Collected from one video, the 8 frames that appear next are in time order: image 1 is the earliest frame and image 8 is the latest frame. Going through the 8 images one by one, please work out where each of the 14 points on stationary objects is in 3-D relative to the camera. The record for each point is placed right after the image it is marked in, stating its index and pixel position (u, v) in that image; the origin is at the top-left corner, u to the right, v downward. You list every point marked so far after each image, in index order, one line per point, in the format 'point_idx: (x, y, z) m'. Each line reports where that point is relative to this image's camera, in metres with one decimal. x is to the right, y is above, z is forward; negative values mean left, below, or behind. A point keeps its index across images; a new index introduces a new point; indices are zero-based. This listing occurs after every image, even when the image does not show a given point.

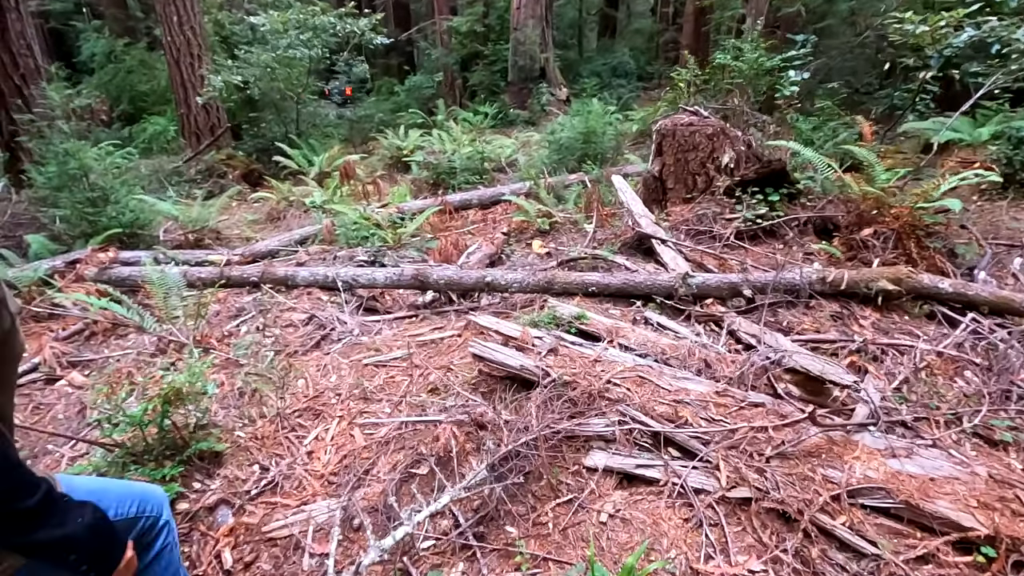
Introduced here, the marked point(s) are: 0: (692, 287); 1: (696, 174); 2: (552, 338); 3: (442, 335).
0: (+1.6, 0.0, +4.7) m
1: (+2.1, +1.3, +6.1) m
2: (+0.3, -0.4, +4.0) m
3: (-0.6, -0.4, +4.8) m
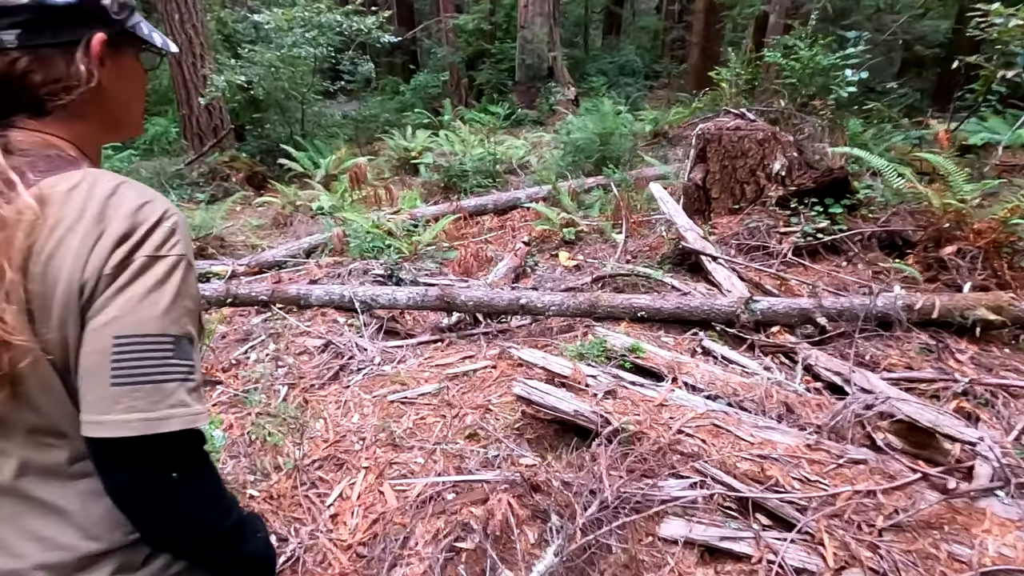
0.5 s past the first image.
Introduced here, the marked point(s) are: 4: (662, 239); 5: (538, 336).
0: (+1.9, -0.2, +4.1) m
1: (+2.4, +1.1, +5.6) m
2: (+0.6, -0.6, +3.5) m
3: (-0.3, -0.6, +4.3) m
4: (+1.9, +0.6, +6.9) m
5: (+0.2, -0.4, +4.6) m
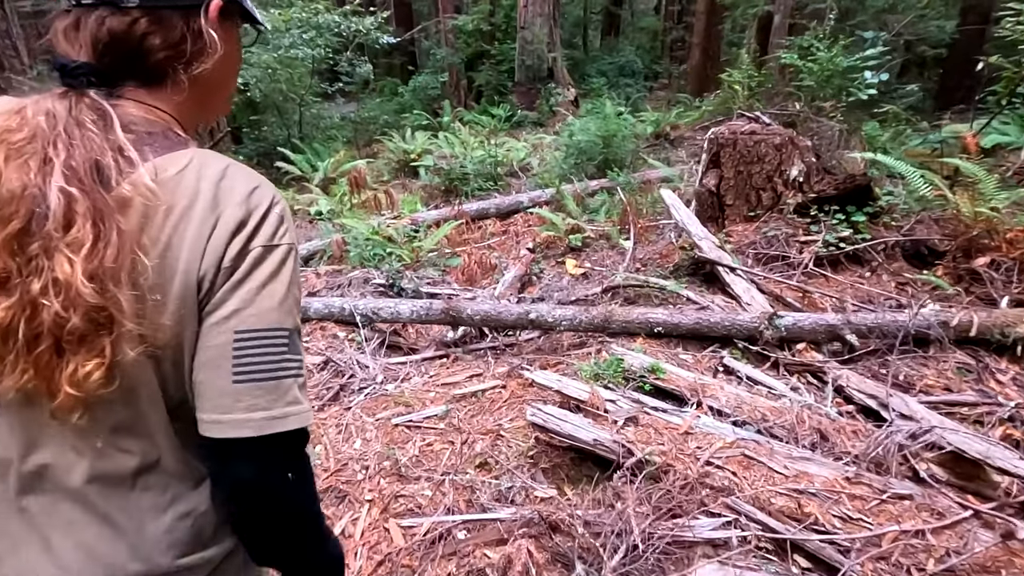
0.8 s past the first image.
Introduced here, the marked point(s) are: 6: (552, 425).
0: (+2.0, -0.3, +3.9) m
1: (+2.5, +1.0, +5.4) m
2: (+0.7, -0.7, +3.3) m
3: (-0.2, -0.7, +4.1) m
4: (+2.0, +0.5, +6.7) m
5: (+0.3, -0.5, +4.4) m
6: (+0.2, -0.8, +3.1) m
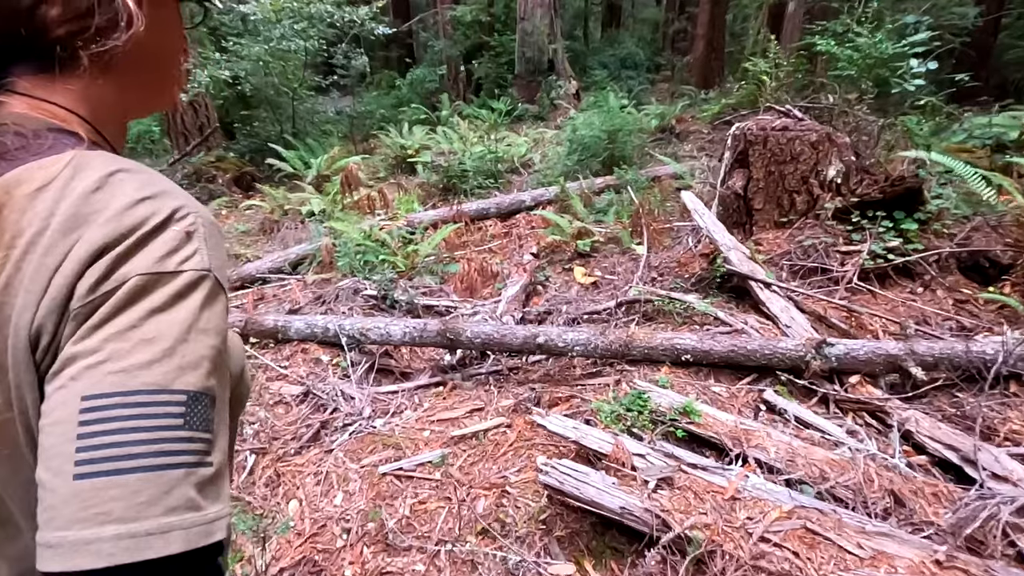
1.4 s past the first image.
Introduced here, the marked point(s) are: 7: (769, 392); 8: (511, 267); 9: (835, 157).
0: (+2.0, -0.5, +3.4) m
1: (+2.6, +0.9, +4.8) m
2: (+0.8, -0.9, +2.7) m
3: (-0.2, -0.9, +3.5) m
4: (+2.0, +0.4, +6.1) m
5: (+0.3, -0.7, +3.8) m
6: (+0.3, -1.0, +2.6) m
7: (+1.6, -0.7, +3.4) m
8: (0.0, +0.3, +7.0) m
9: (+2.9, +1.2, +4.7) m
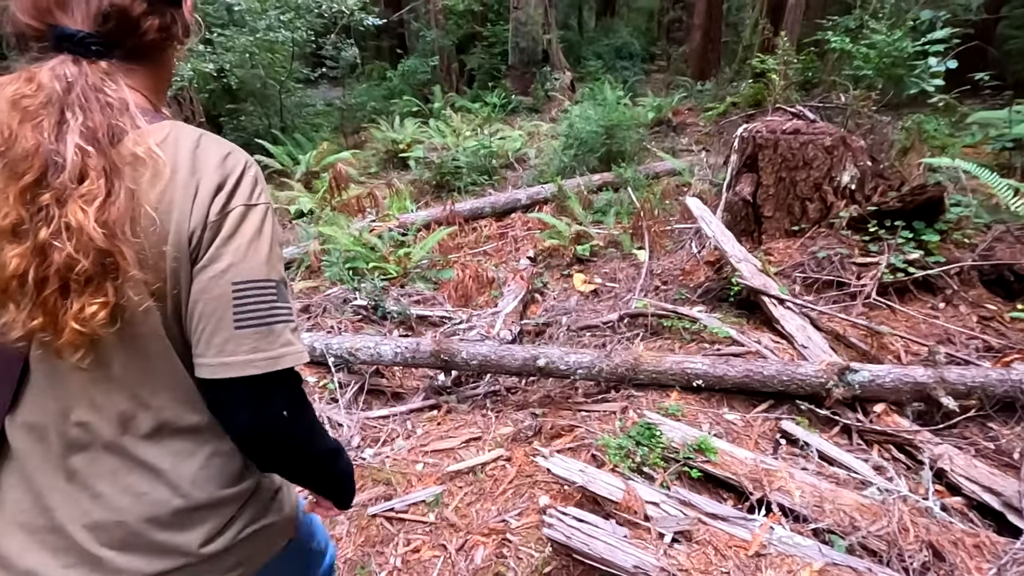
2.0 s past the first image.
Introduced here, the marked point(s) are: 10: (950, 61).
0: (+2.0, -0.6, +3.1) m
1: (+2.5, +0.8, +4.6) m
2: (+0.8, -1.0, +2.5) m
3: (-0.2, -1.0, +3.3) m
4: (+2.0, +0.3, +5.9) m
5: (+0.3, -0.8, +3.6) m
6: (+0.3, -1.1, +2.3) m
7: (+1.6, -0.8, +3.2) m
8: (-0.1, +0.2, +6.7) m
9: (+2.8, +1.1, +4.5) m
10: (+3.8, +2.0, +4.6) m
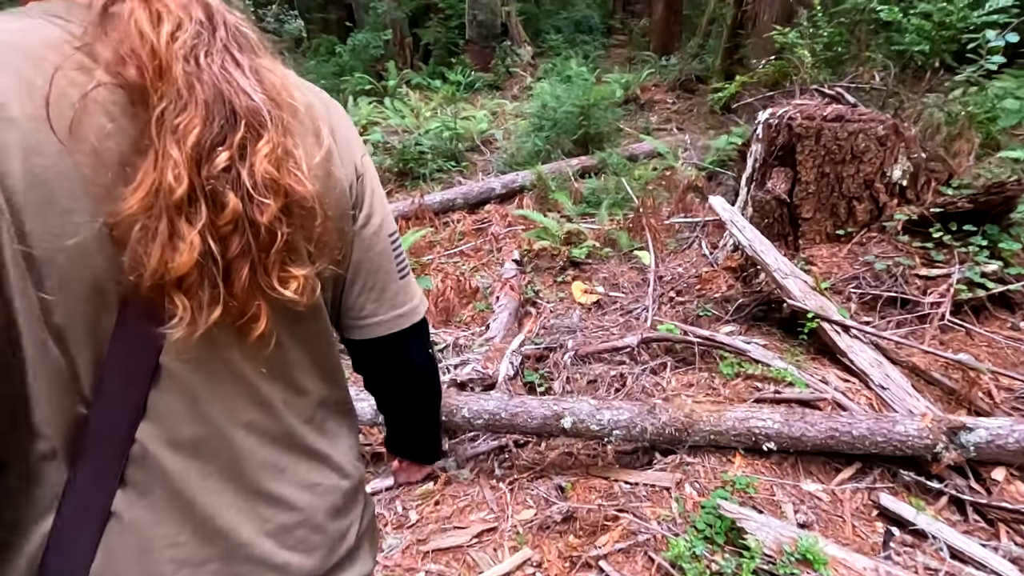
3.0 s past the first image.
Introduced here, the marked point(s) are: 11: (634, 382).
0: (+2.2, -0.8, +2.5) m
1: (+2.5, +0.7, +3.9) m
2: (+1.0, -1.2, +1.8) m
3: (0.0, -1.3, +2.5) m
4: (+1.9, +0.3, +5.2) m
5: (+0.4, -1.0, +2.8) m
6: (+0.5, -1.4, +1.6) m
7: (+1.8, -1.0, +2.5) m
8: (-0.2, +0.1, +5.8) m
9: (+2.8, +1.0, +3.8) m
10: (+3.7, +1.9, +4.0) m
11: (+0.9, -0.7, +3.8) m
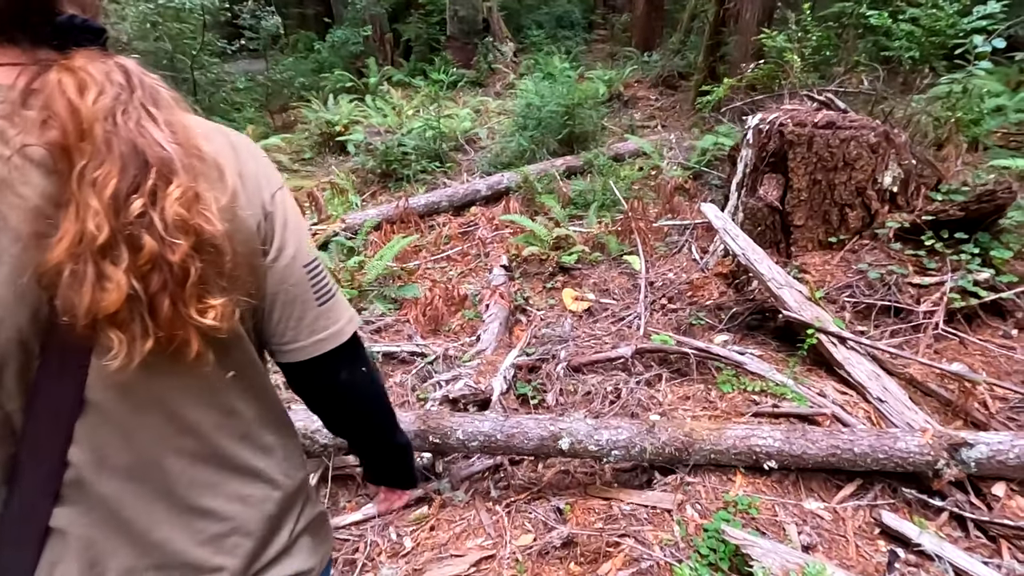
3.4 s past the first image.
0: (+2.1, -0.8, +2.5) m
1: (+2.4, +0.6, +3.9) m
2: (+1.0, -1.3, +1.7) m
3: (0.0, -1.4, +2.4) m
4: (+1.8, +0.2, +5.2) m
5: (+0.4, -1.1, +2.8) m
6: (+0.5, -1.5, +1.5) m
7: (+1.8, -1.1, +2.5) m
8: (-0.3, 0.0, +5.8) m
9: (+2.7, +0.9, +3.8) m
10: (+3.6, +1.9, +4.0) m
11: (+0.8, -0.7, +3.7) m
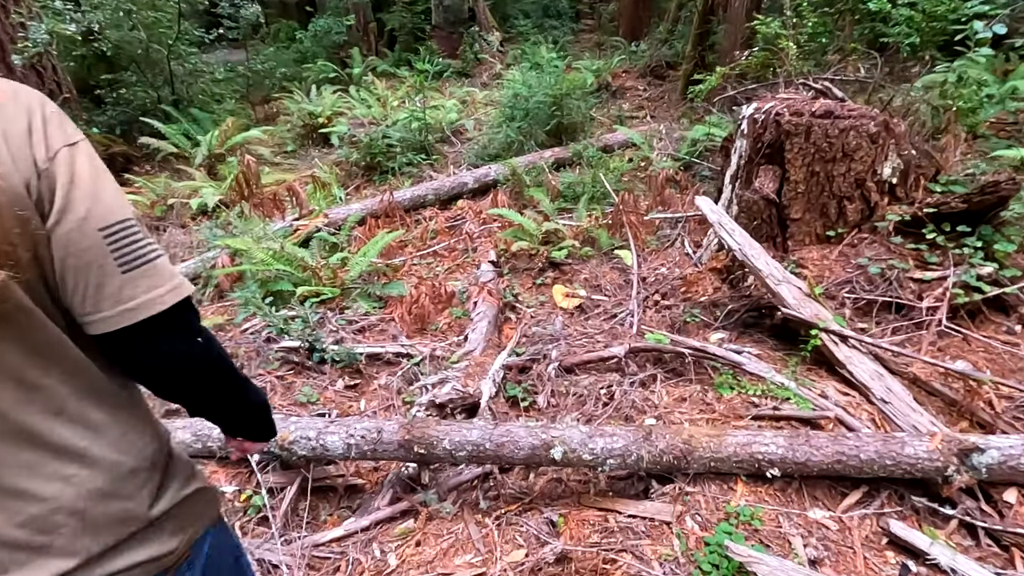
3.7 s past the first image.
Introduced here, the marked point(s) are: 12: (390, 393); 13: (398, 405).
0: (+2.1, -0.8, +2.4) m
1: (+2.3, +0.6, +3.8) m
2: (+1.0, -1.4, +1.6) m
3: (-0.1, -1.4, +2.3) m
4: (+1.7, +0.2, +5.0) m
5: (+0.4, -1.1, +2.6) m
6: (+0.5, -1.5, +1.4) m
7: (+1.7, -1.1, +2.4) m
8: (-0.4, 0.0, +5.6) m
9: (+2.6, +0.9, +3.7) m
10: (+3.5, +1.9, +3.9) m
11: (+0.7, -0.7, +3.6) m
12: (-0.9, -0.8, +4.1) m
13: (-0.9, -0.9, +4.0) m
